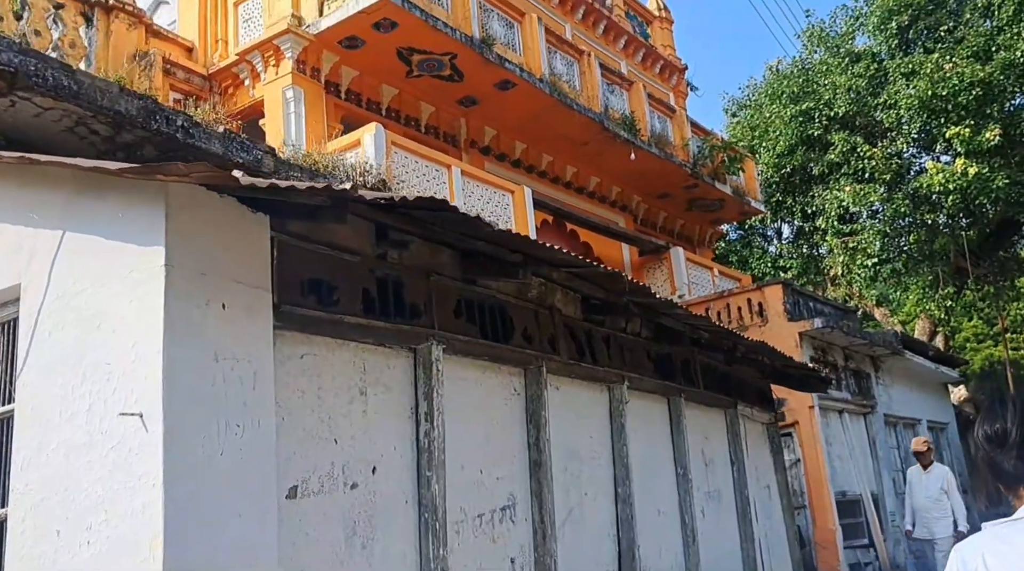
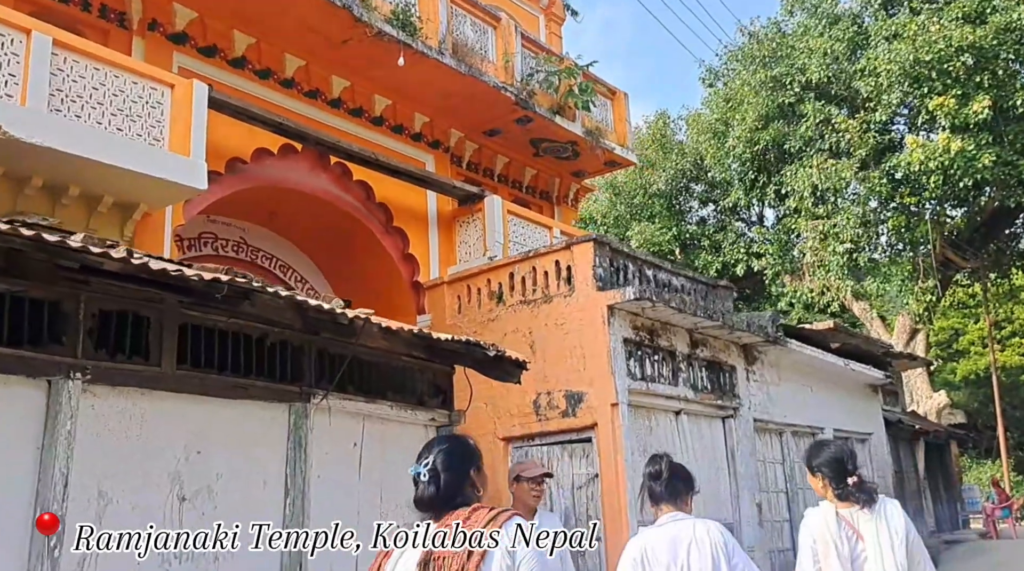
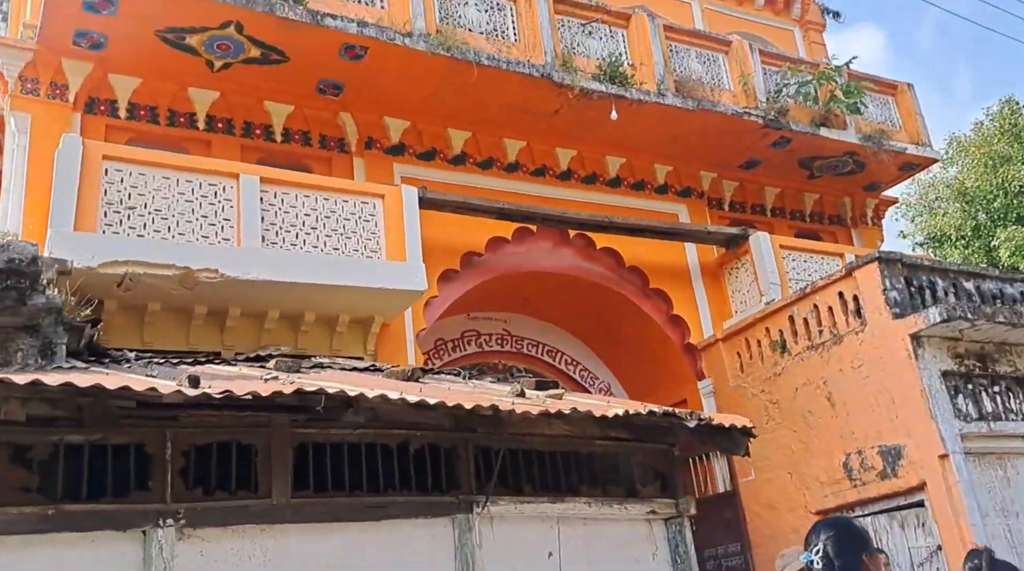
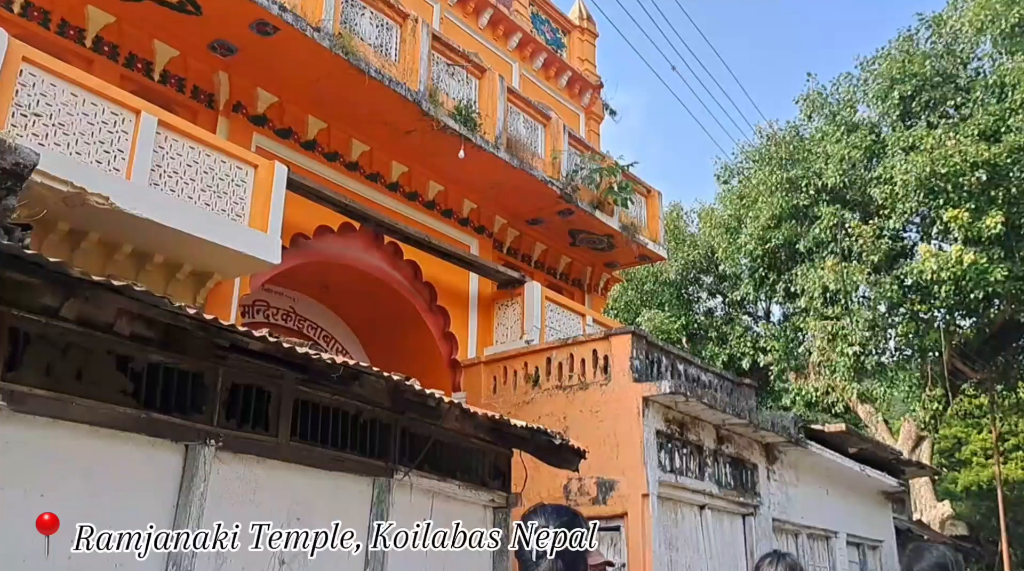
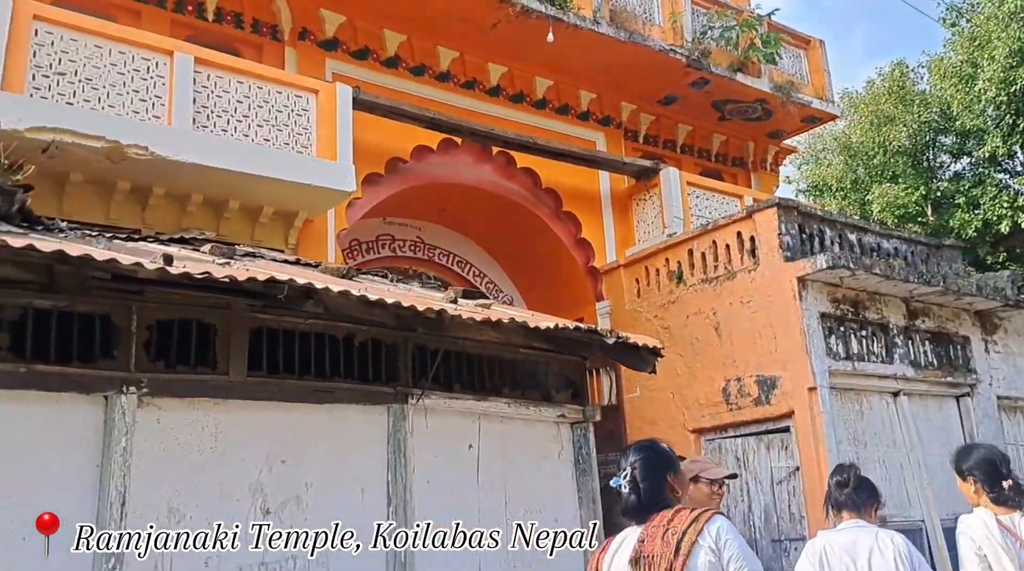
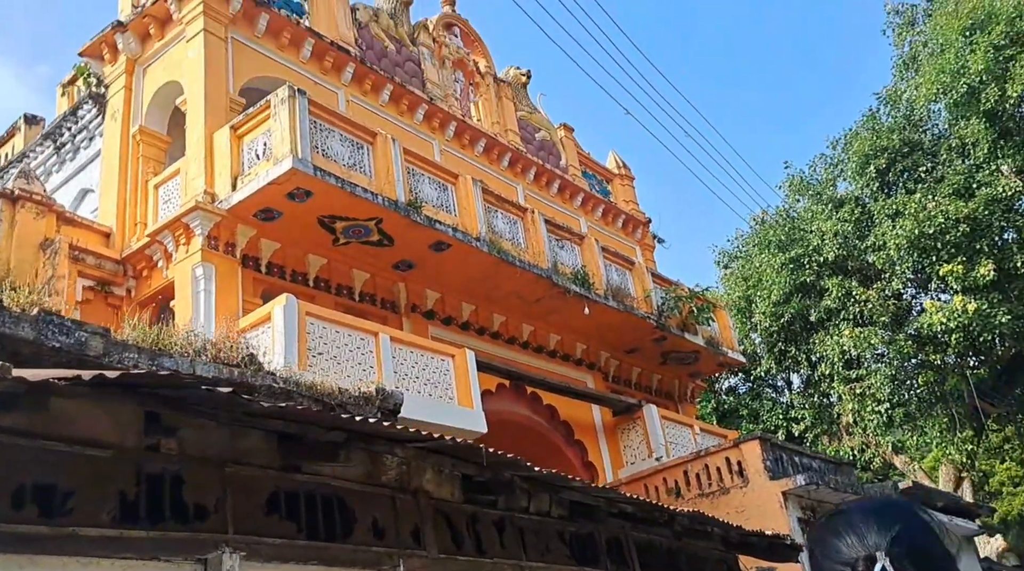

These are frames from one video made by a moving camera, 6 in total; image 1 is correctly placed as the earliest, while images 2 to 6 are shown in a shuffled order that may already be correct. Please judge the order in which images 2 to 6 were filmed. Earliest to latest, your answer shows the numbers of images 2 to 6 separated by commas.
6, 4, 2, 5, 3
